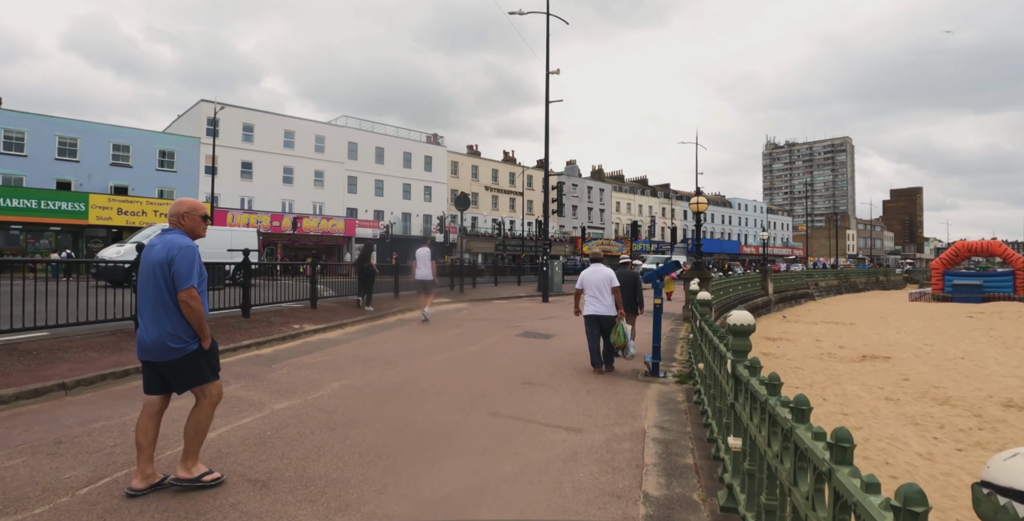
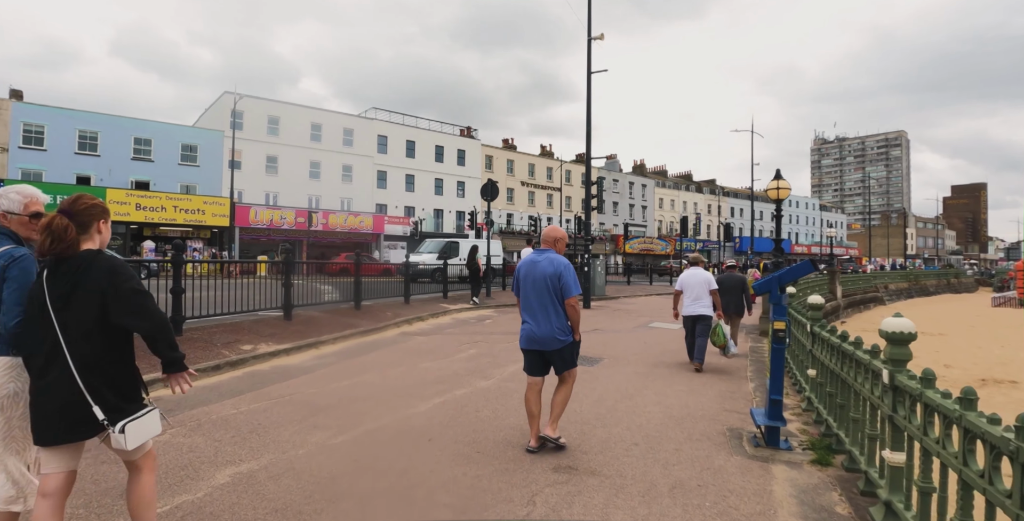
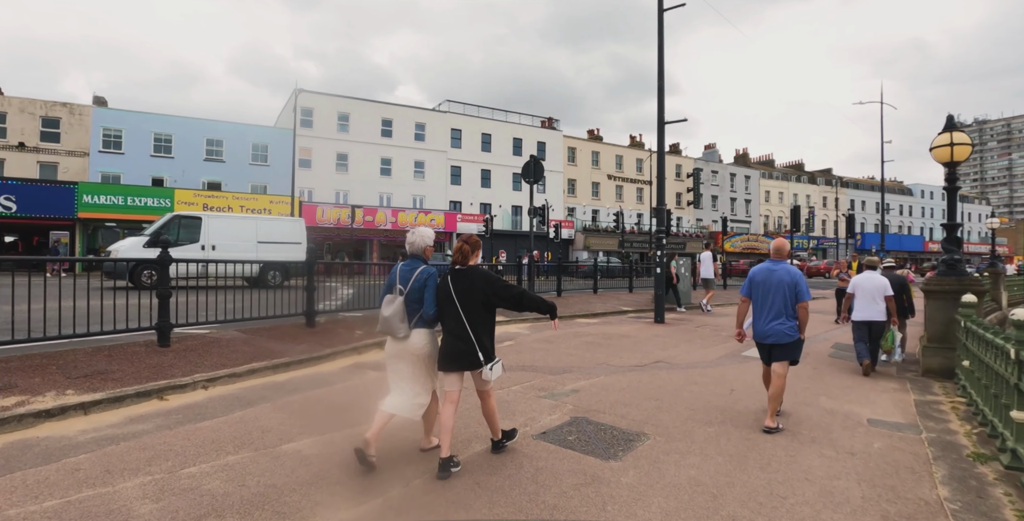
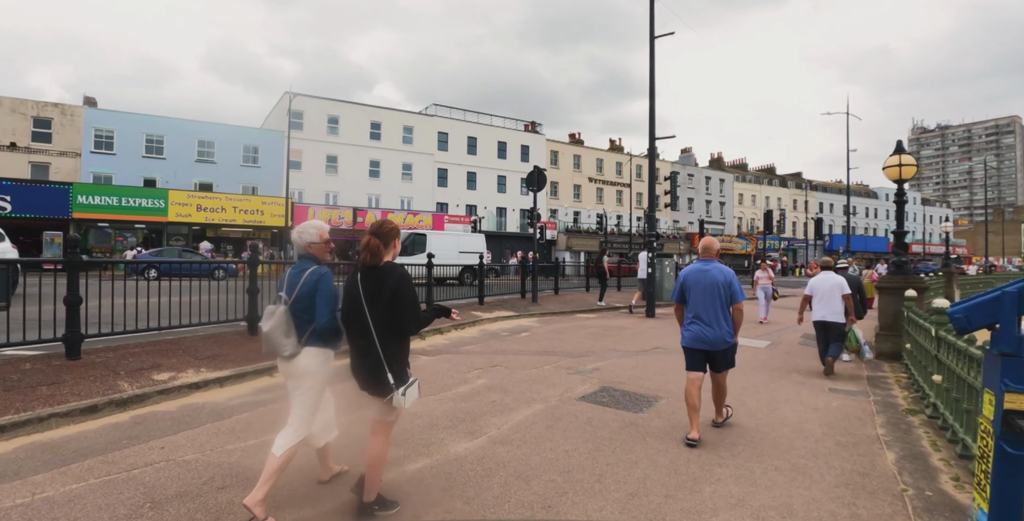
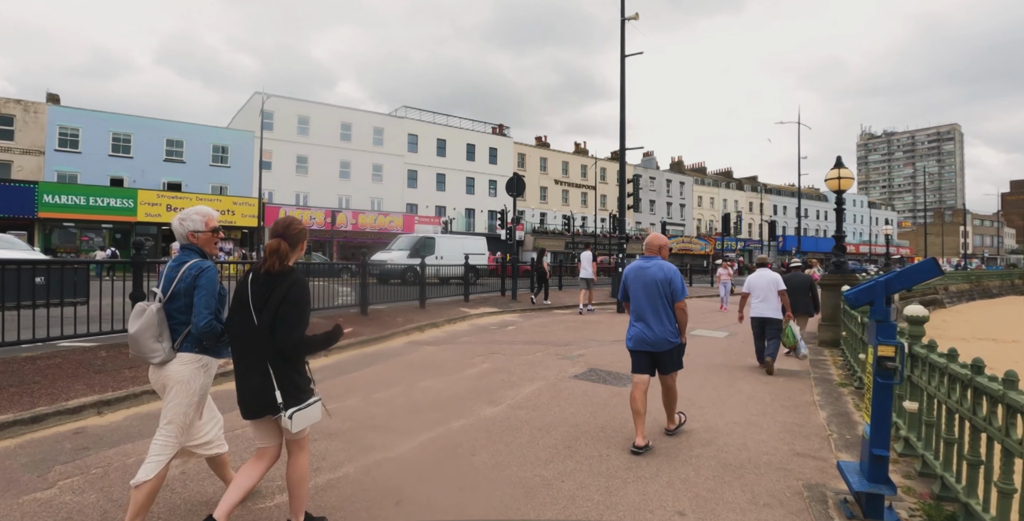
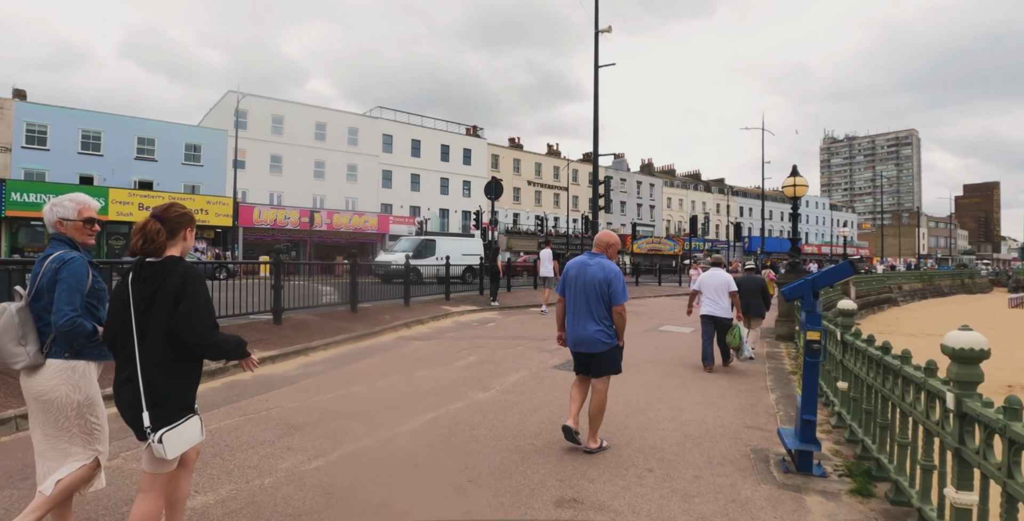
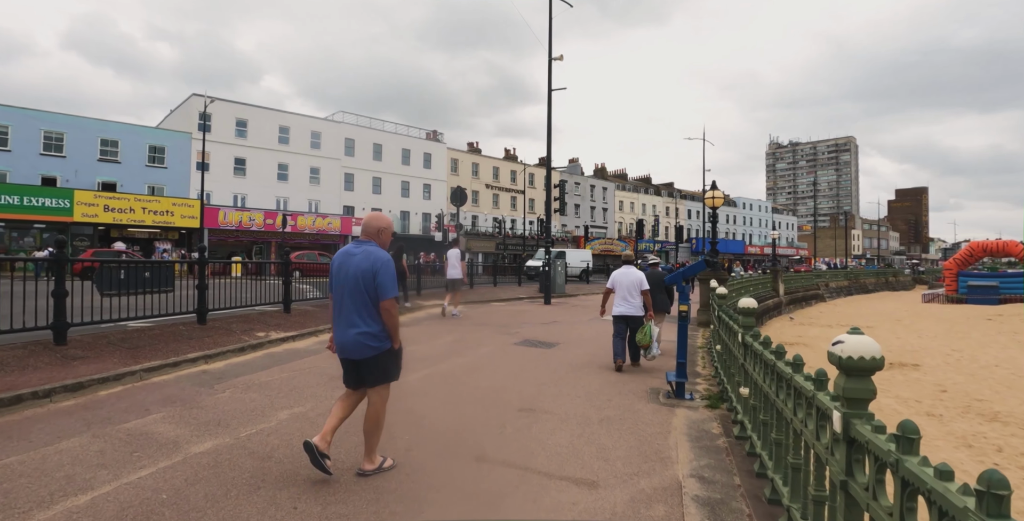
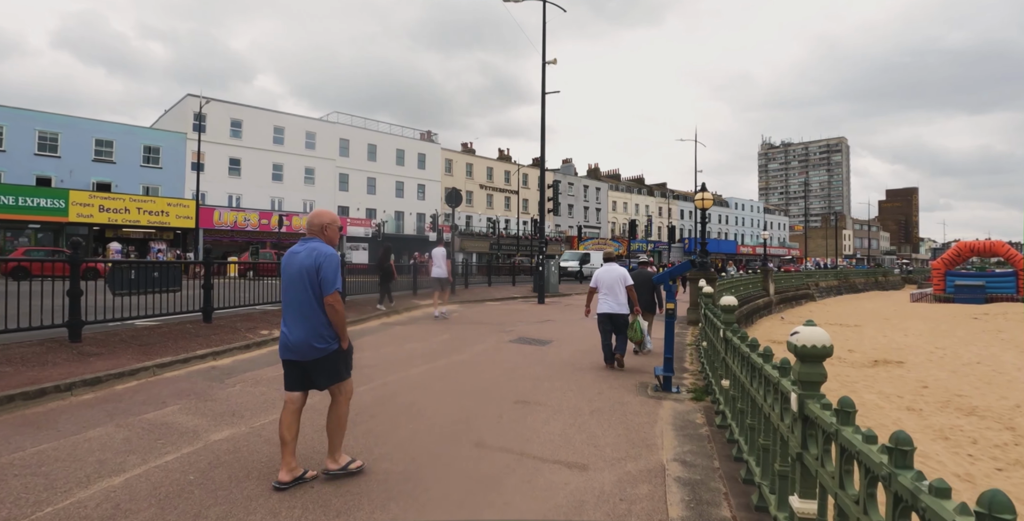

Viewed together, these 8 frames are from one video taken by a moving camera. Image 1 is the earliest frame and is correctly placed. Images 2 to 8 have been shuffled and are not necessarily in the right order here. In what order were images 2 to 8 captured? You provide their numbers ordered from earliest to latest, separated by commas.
8, 7, 2, 6, 5, 4, 3
